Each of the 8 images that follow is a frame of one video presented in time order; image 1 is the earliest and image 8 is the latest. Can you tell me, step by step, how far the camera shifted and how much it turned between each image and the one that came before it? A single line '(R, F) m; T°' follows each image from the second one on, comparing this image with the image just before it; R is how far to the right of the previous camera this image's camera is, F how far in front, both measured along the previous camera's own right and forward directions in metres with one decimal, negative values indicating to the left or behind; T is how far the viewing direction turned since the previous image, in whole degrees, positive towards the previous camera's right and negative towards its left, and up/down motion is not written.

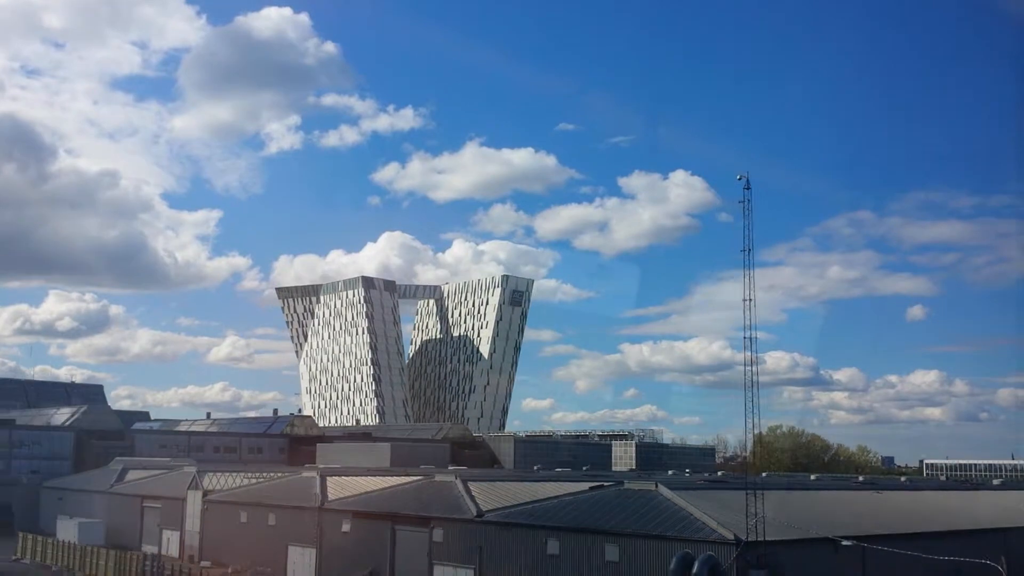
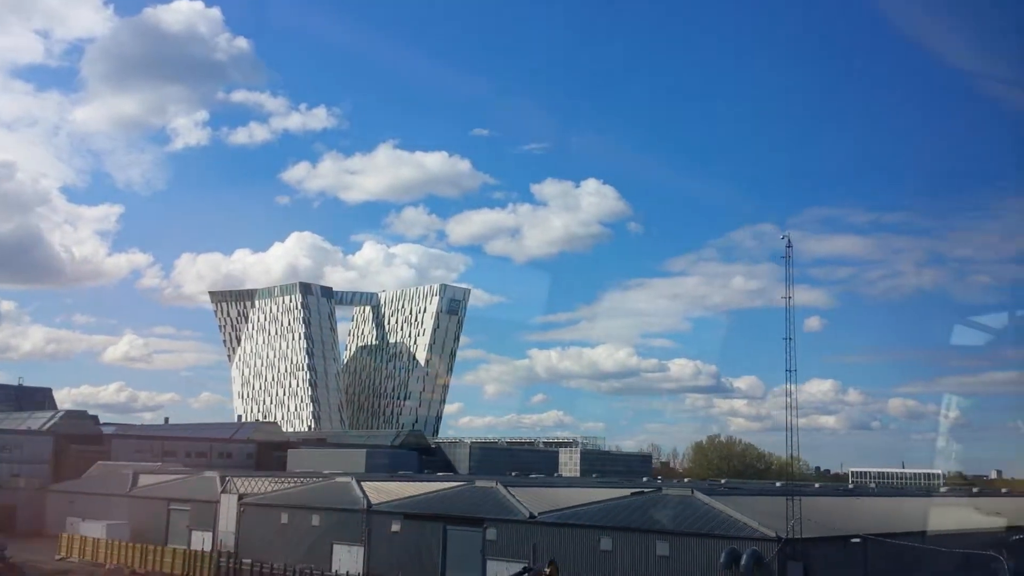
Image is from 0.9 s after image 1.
(-2.1, -1.8) m; +5°
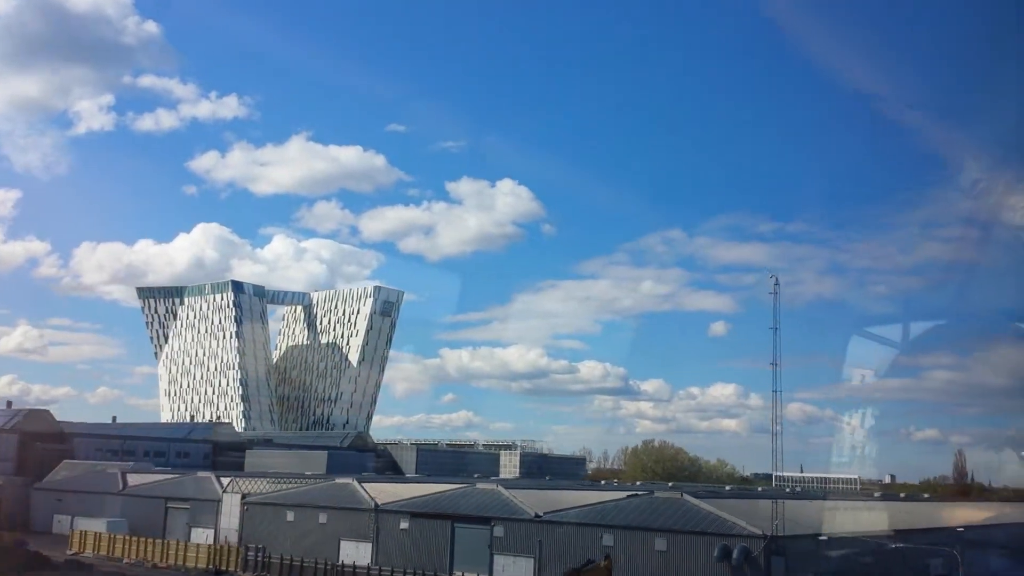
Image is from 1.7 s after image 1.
(-1.7, -1.6) m; +5°
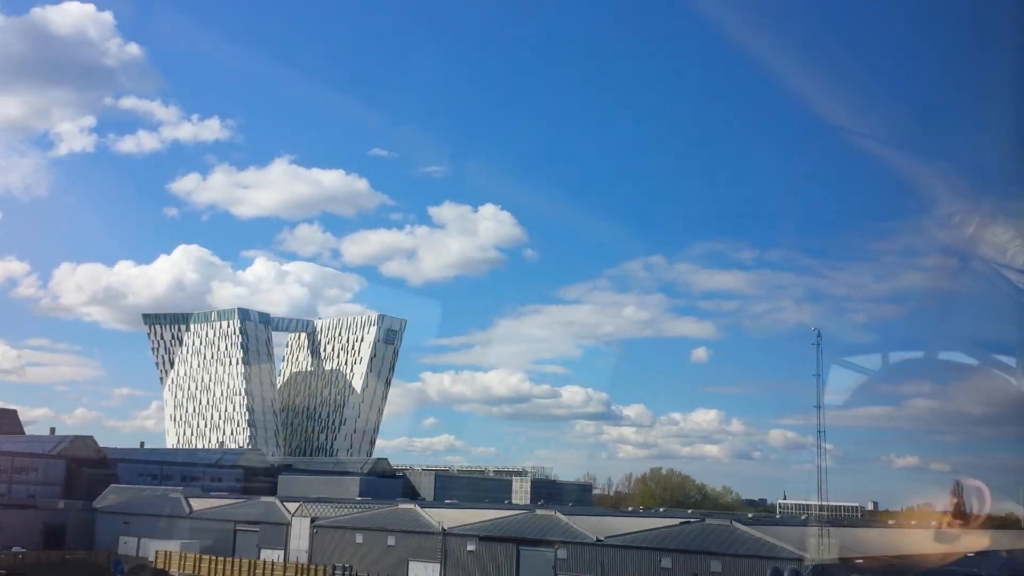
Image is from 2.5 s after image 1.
(-1.6, -1.8) m; +1°
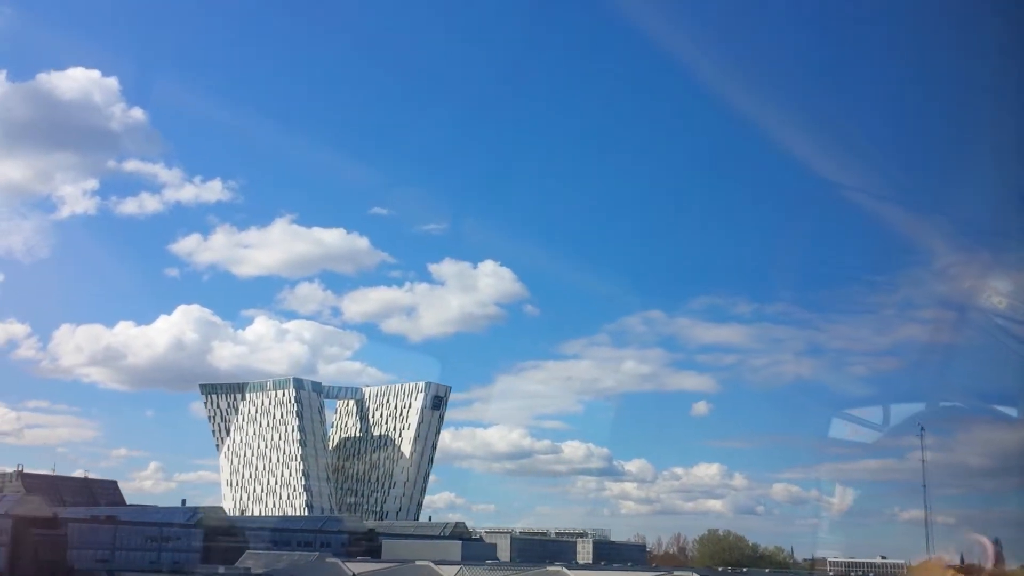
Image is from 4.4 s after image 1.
(-3.5, -4.3) m; 0°
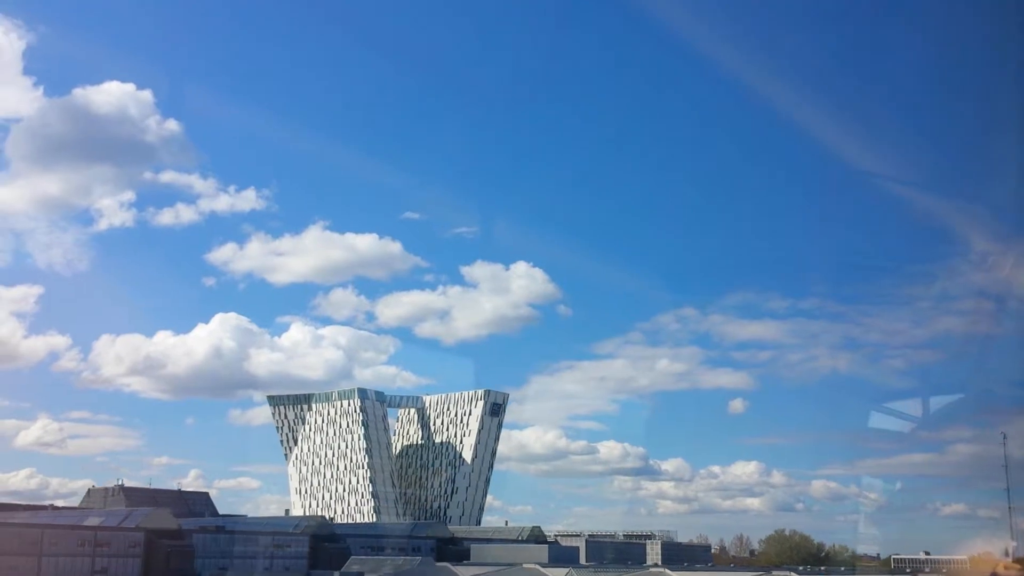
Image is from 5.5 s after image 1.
(+3.6, 0.0) m; -2°
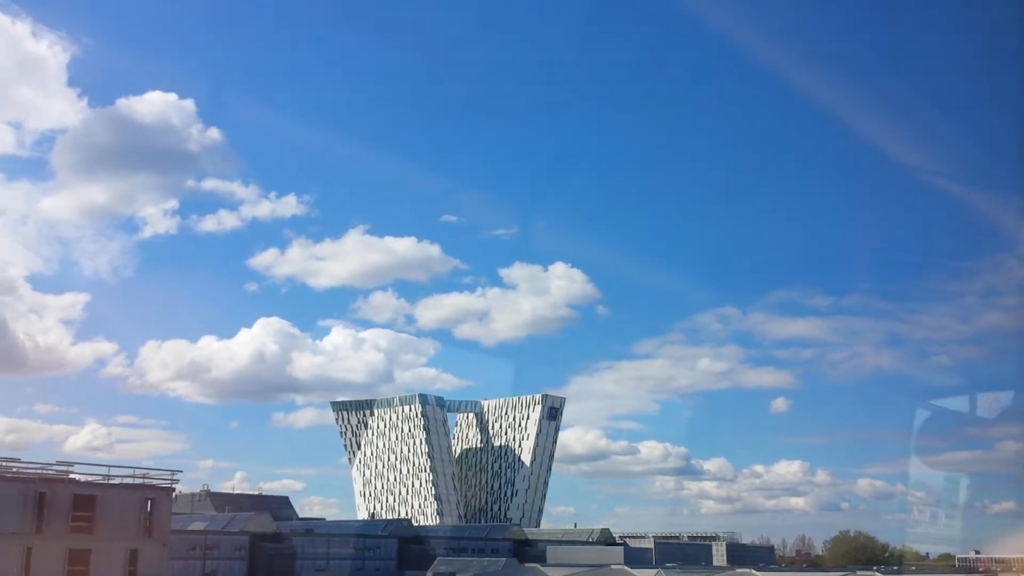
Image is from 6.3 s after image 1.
(-1.7, -2.3) m; -2°
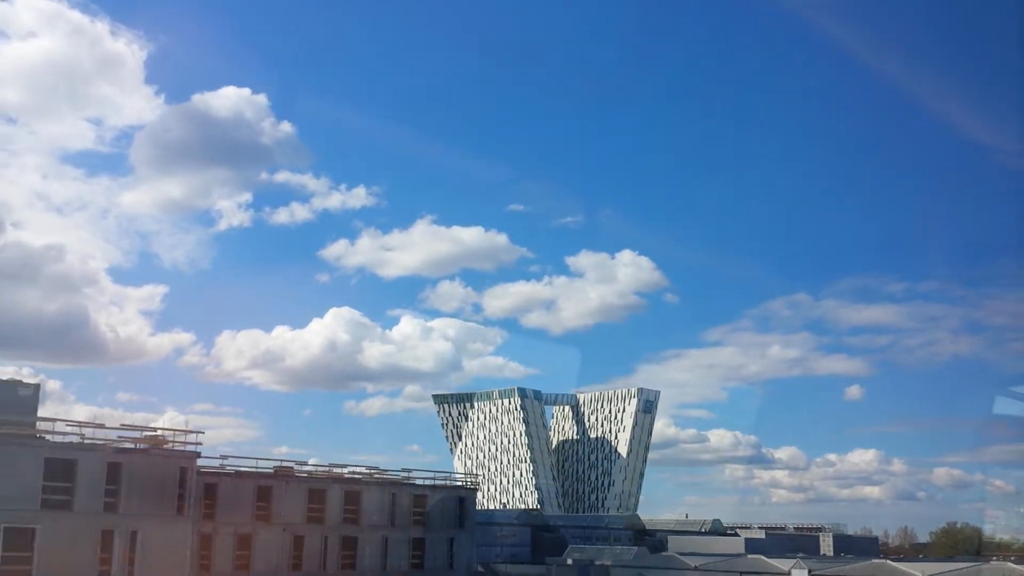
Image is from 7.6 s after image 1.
(-3.0, -3.8) m; -4°
